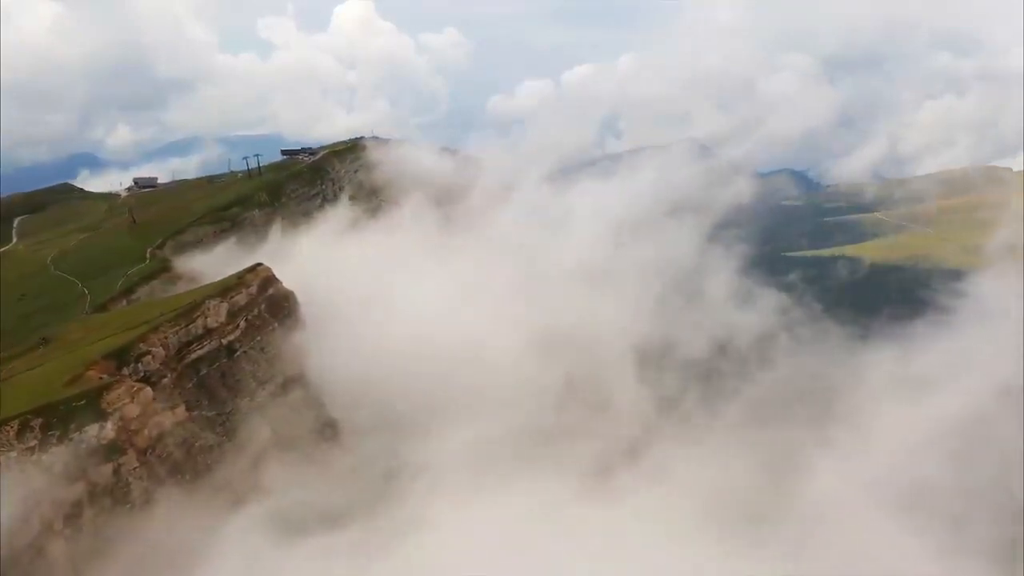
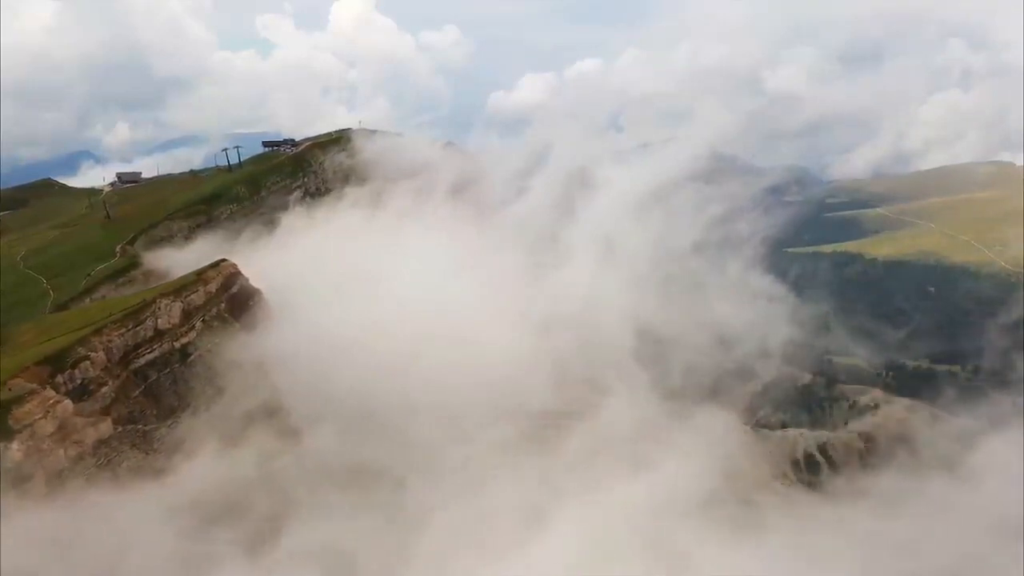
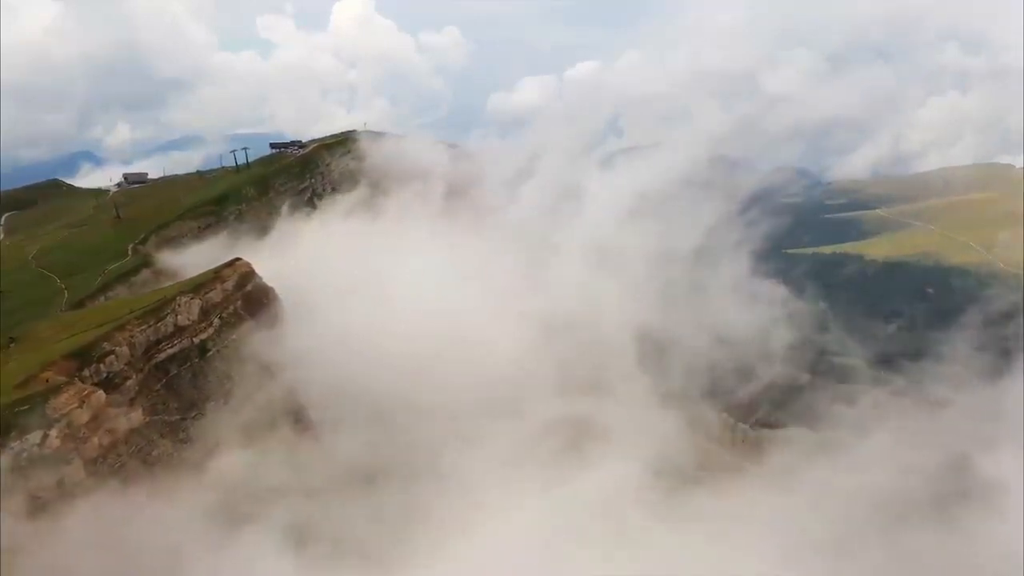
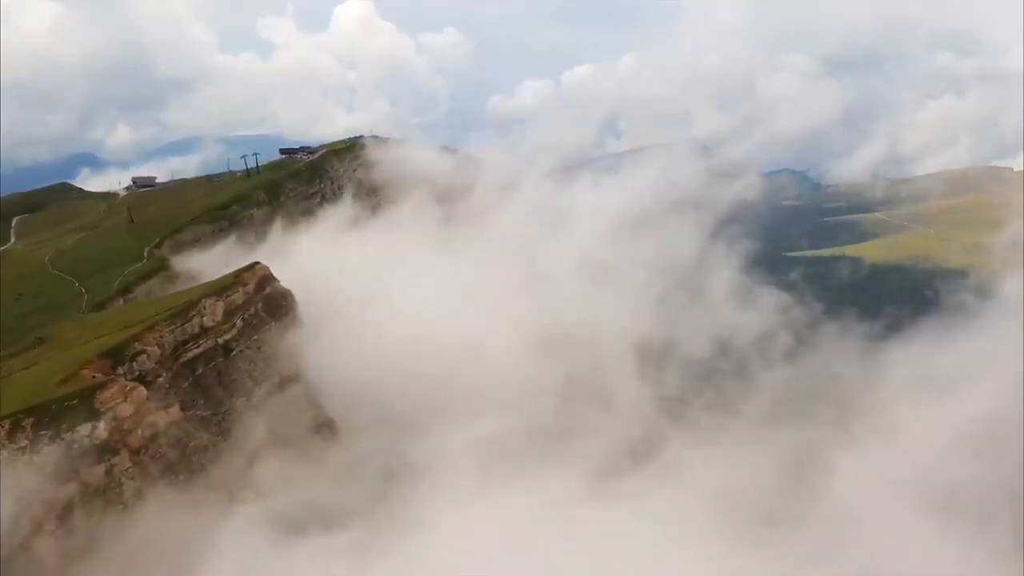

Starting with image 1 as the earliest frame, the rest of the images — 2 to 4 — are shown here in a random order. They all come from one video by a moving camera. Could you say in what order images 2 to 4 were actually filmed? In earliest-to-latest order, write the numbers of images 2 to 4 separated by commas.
4, 3, 2
